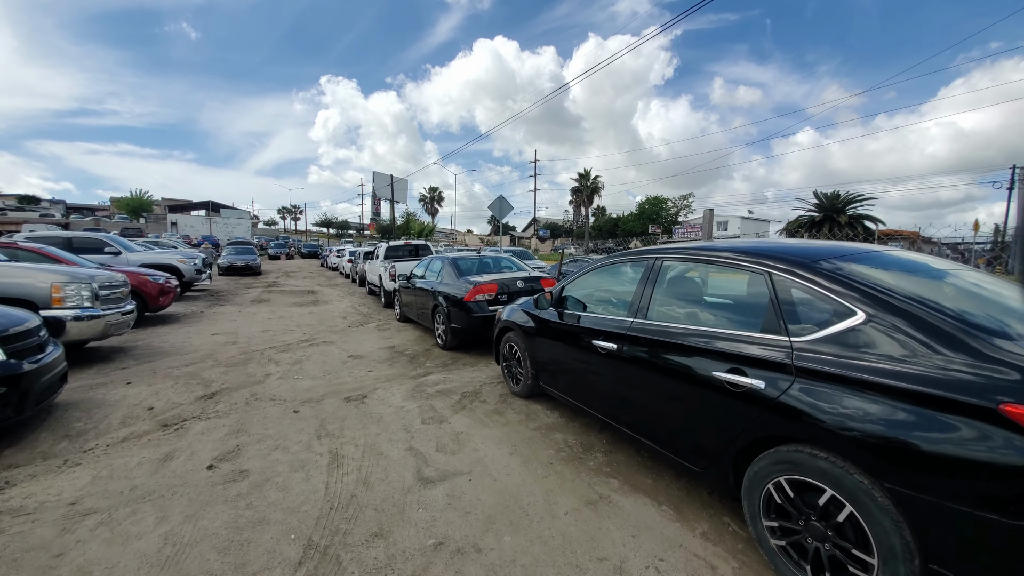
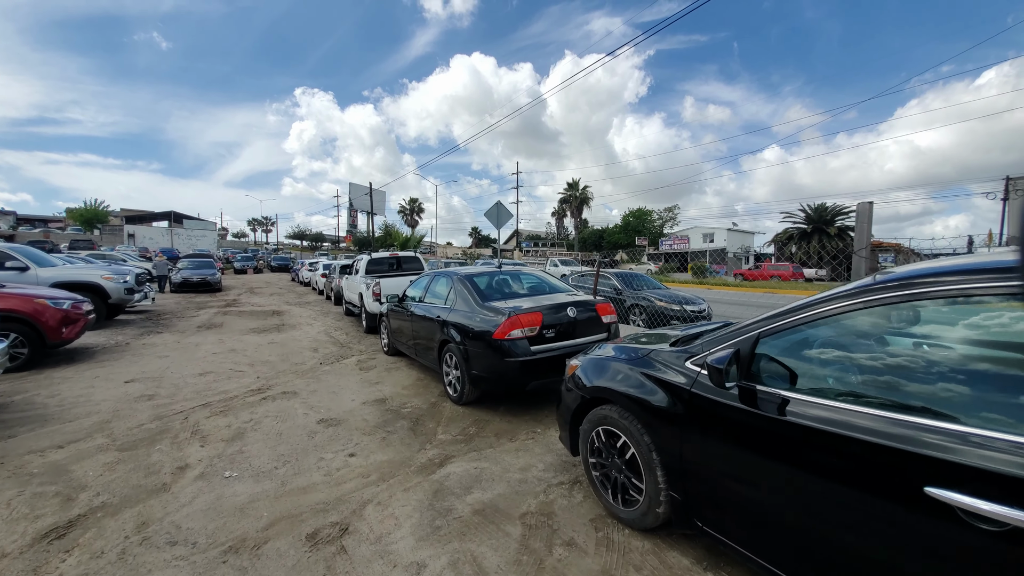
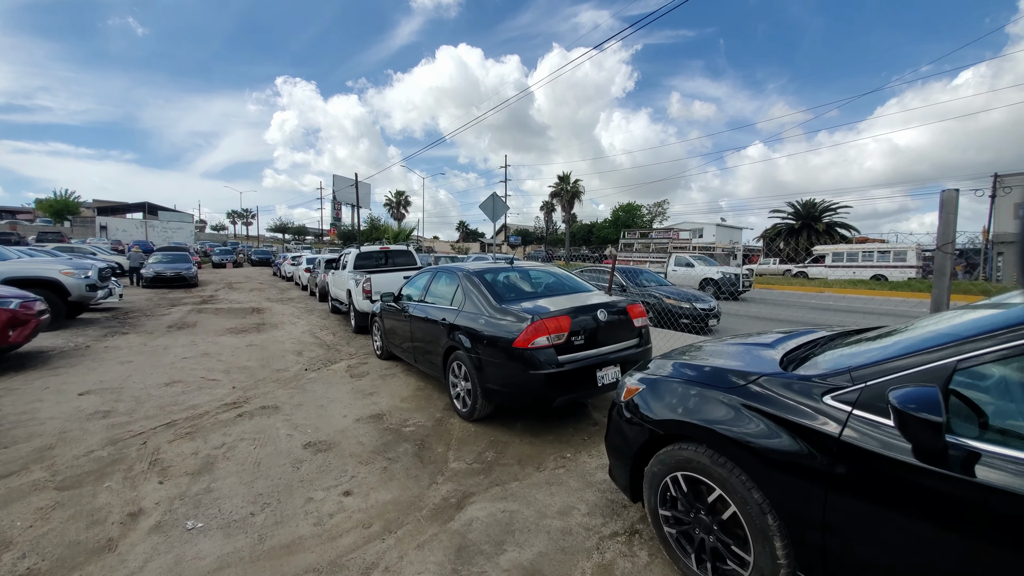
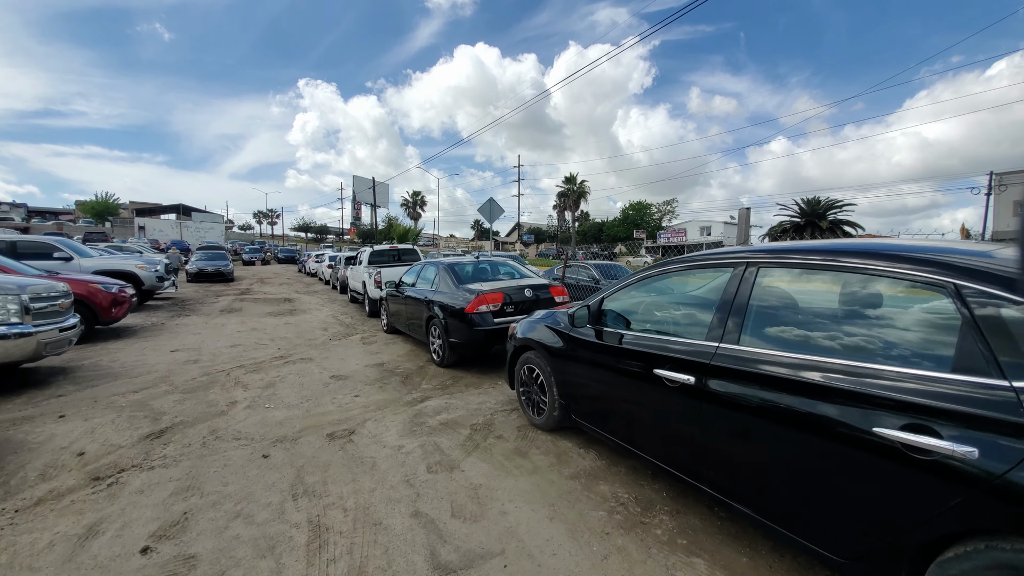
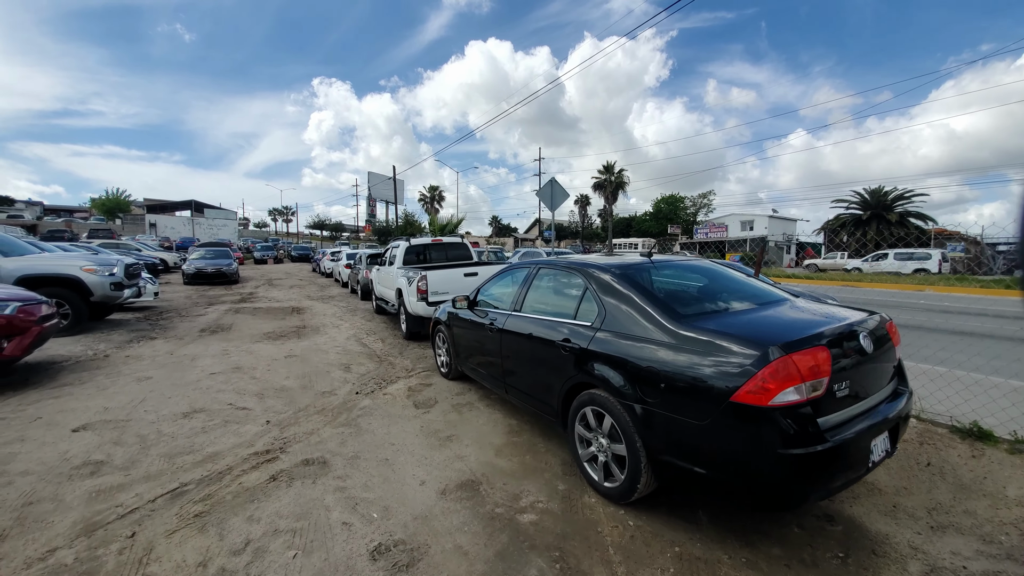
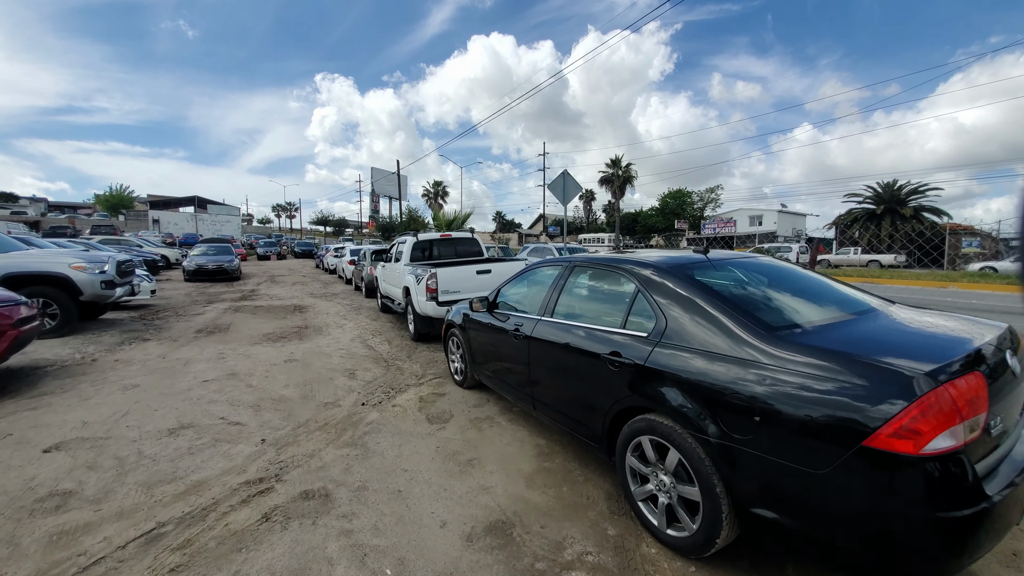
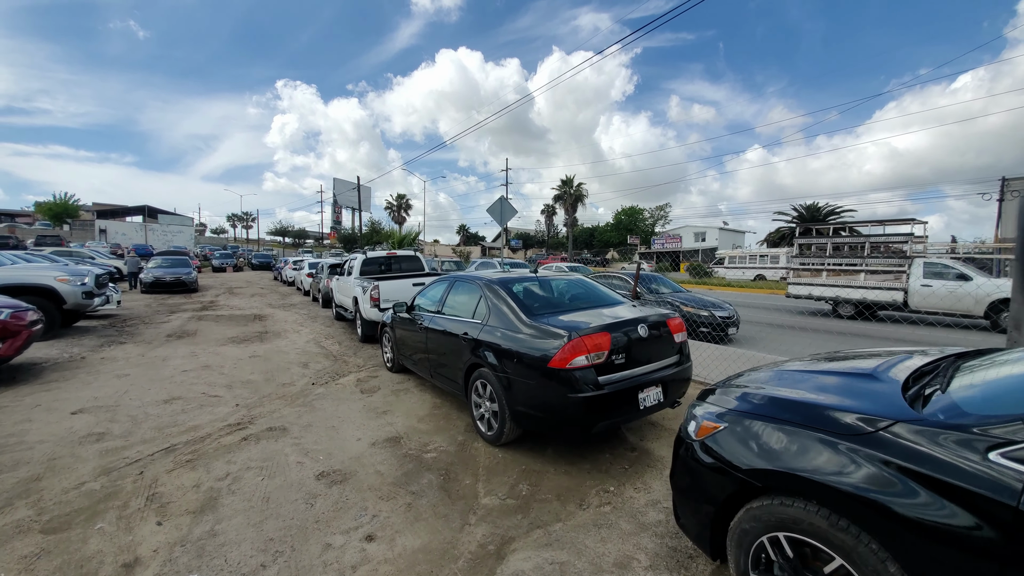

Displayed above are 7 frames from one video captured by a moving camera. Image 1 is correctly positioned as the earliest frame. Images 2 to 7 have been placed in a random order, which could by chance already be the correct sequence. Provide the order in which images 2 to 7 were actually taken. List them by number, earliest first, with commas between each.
4, 2, 3, 7, 5, 6
